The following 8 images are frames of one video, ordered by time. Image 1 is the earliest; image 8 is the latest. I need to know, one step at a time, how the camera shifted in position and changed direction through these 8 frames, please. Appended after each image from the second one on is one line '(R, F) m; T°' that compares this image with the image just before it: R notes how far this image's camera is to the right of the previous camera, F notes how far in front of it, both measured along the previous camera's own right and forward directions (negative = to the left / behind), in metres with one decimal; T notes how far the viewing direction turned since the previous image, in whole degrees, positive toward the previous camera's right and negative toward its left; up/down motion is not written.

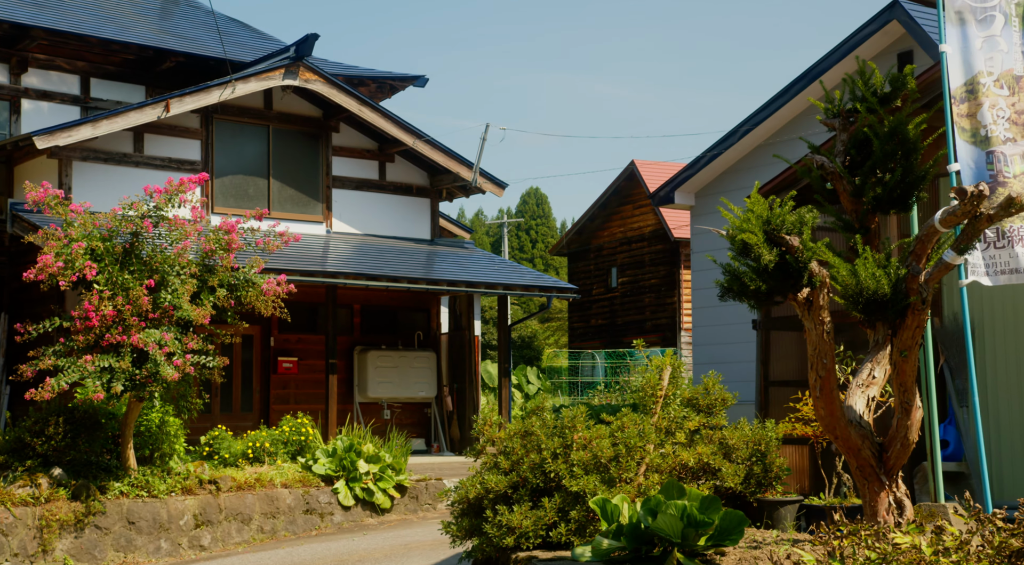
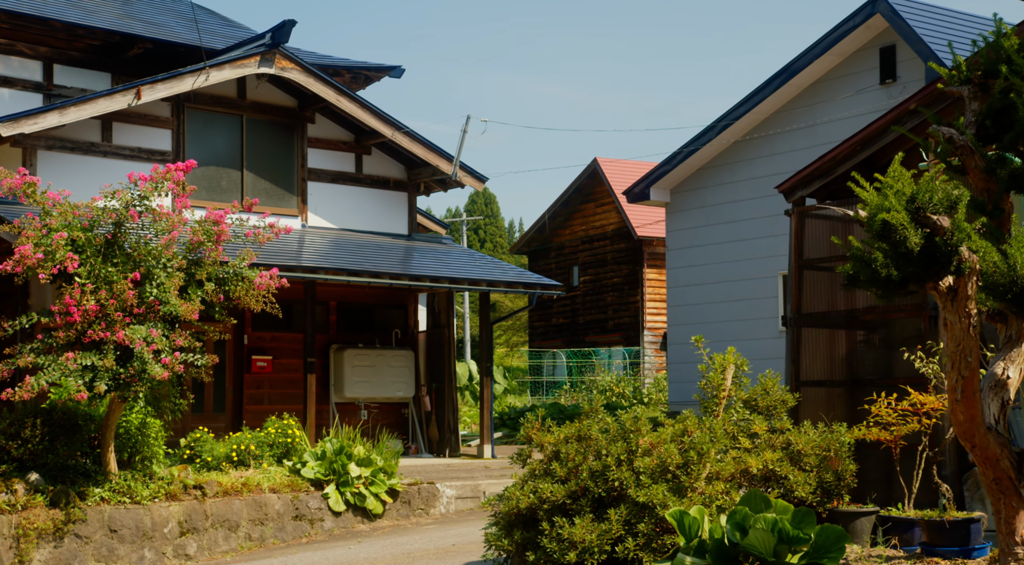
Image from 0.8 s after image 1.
(-0.5, +0.5) m; +2°
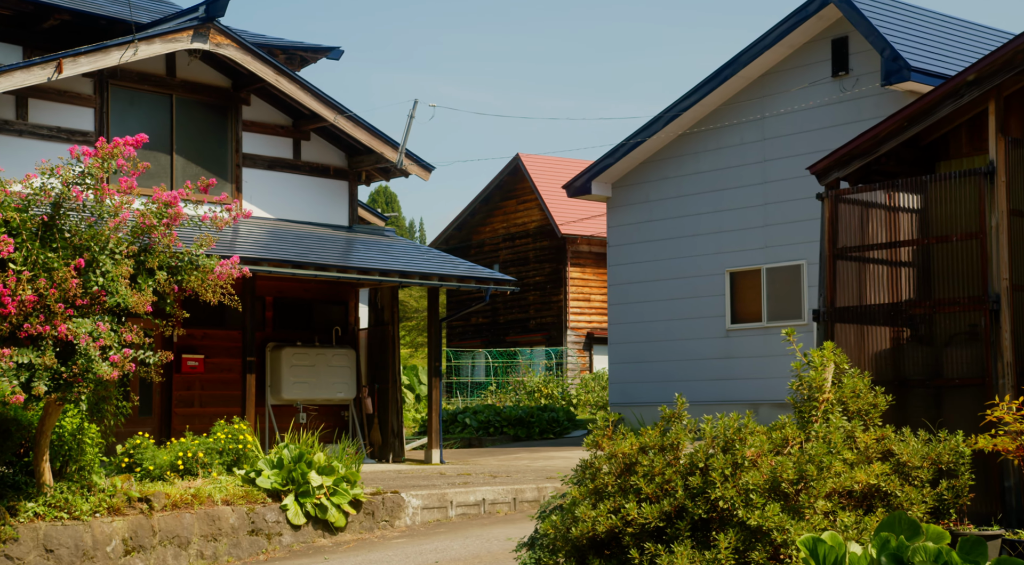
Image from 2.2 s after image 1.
(-0.6, +0.9) m; +4°
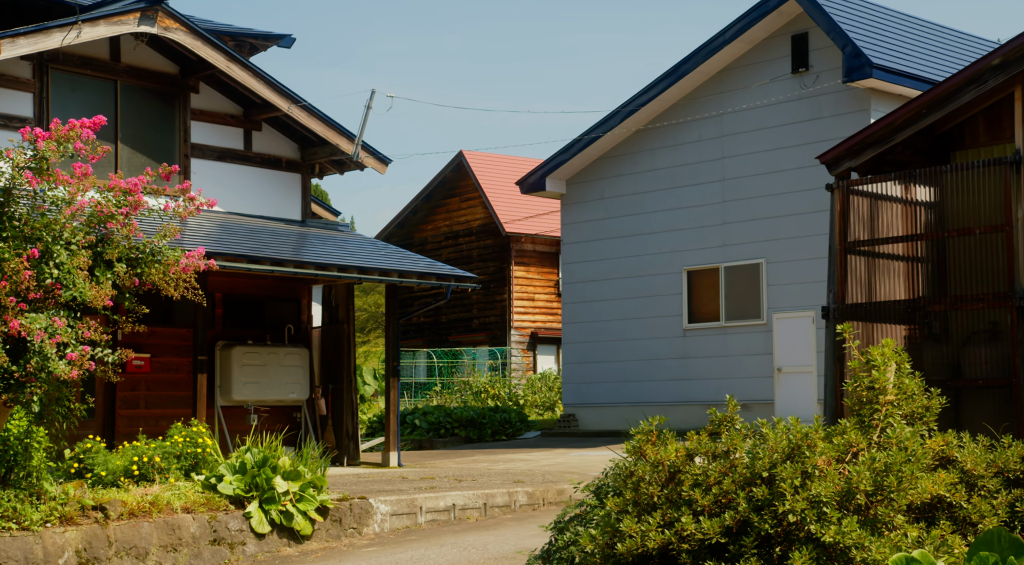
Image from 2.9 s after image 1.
(-0.4, +0.5) m; +3°
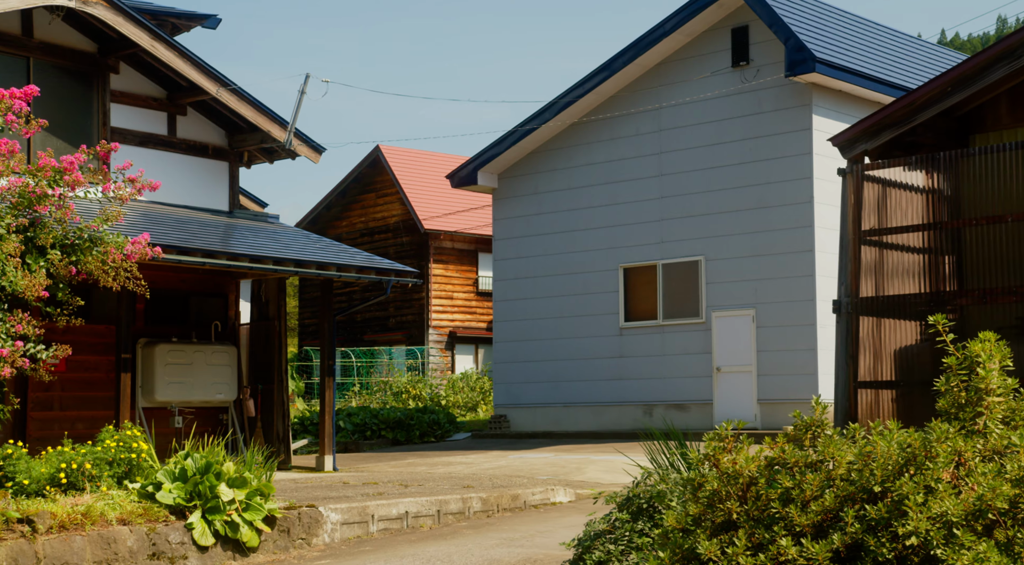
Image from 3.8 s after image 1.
(-0.4, +0.7) m; +4°
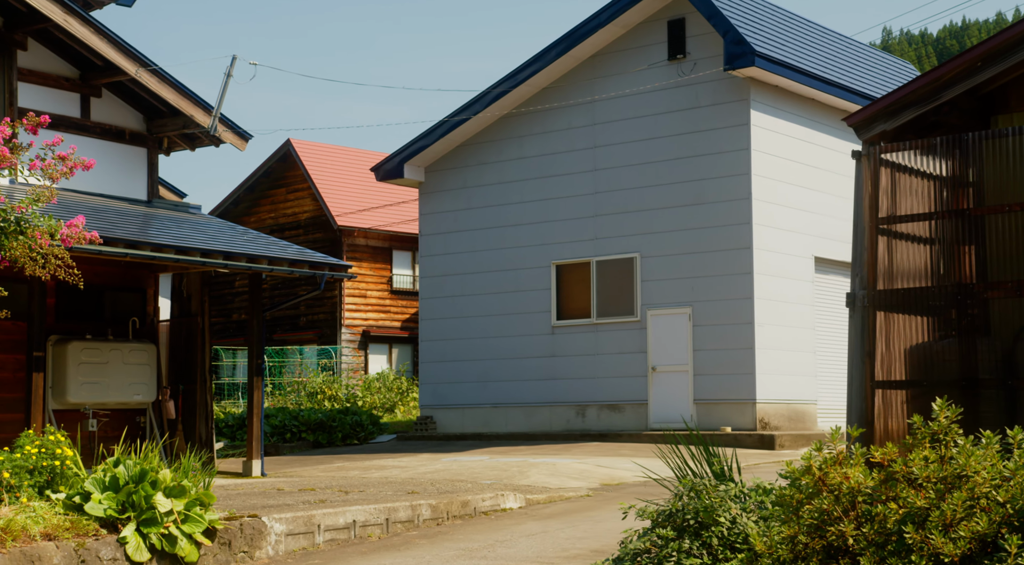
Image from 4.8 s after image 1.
(-0.4, +0.7) m; +4°
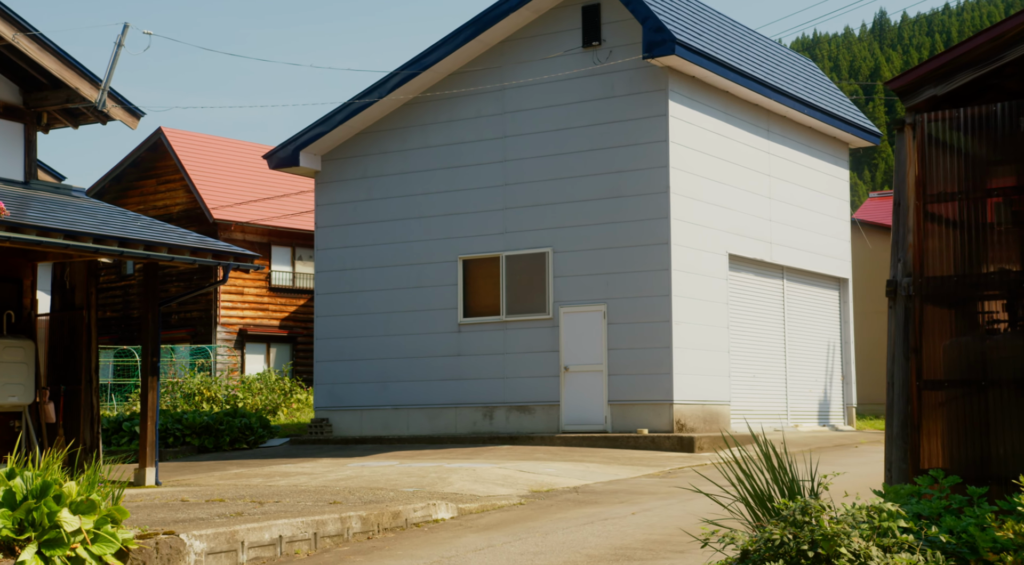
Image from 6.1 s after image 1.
(-0.6, +1.0) m; +6°
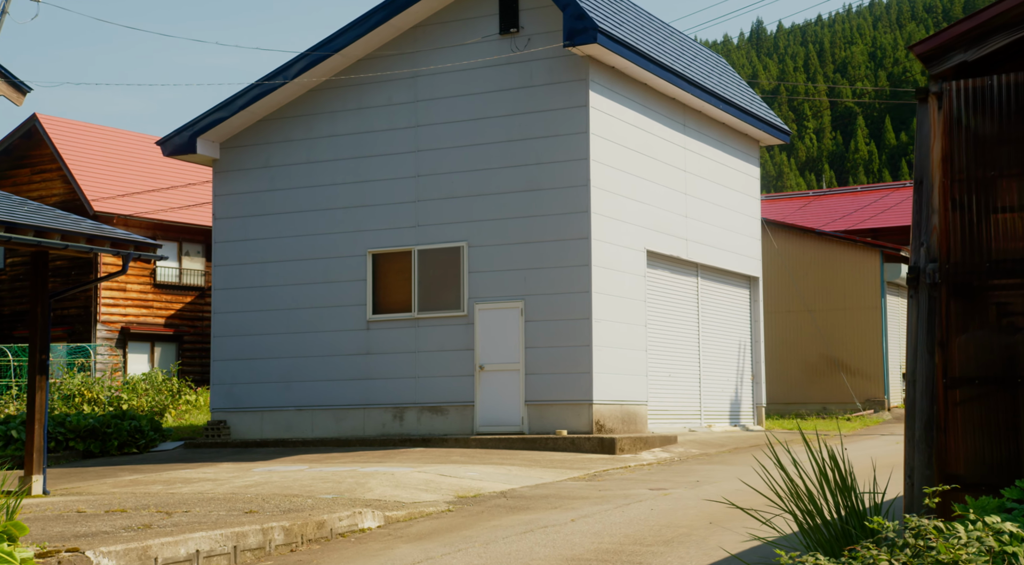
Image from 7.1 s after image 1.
(-0.4, +0.8) m; +5°
